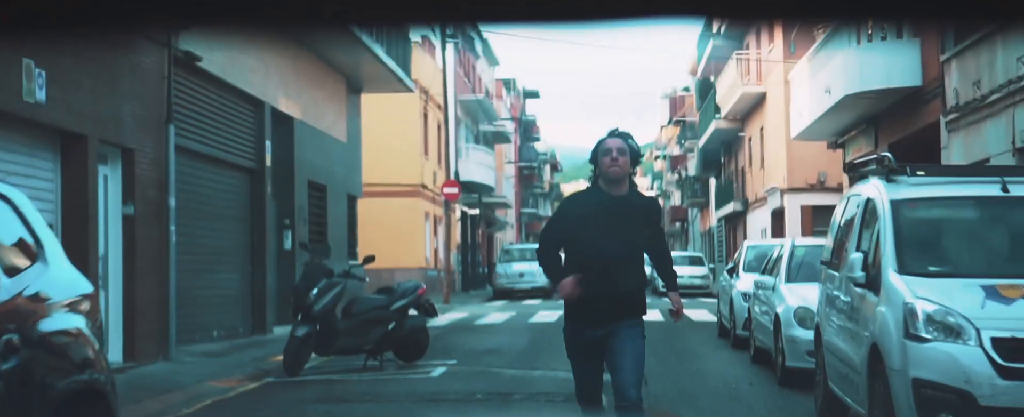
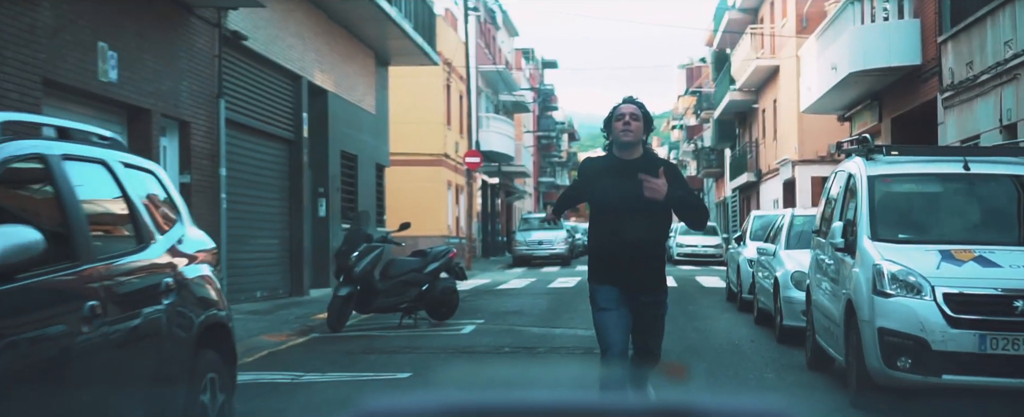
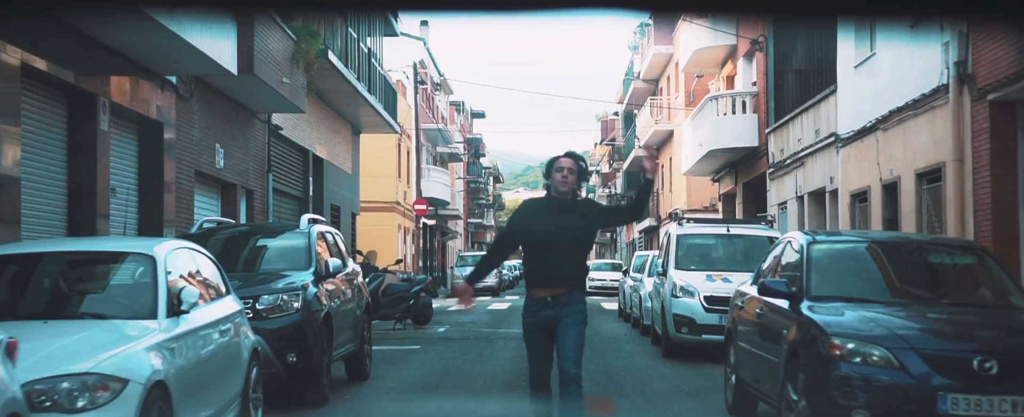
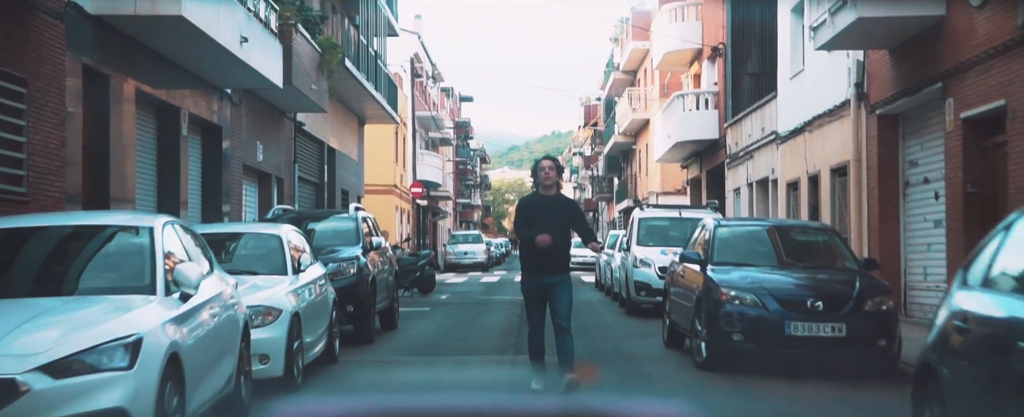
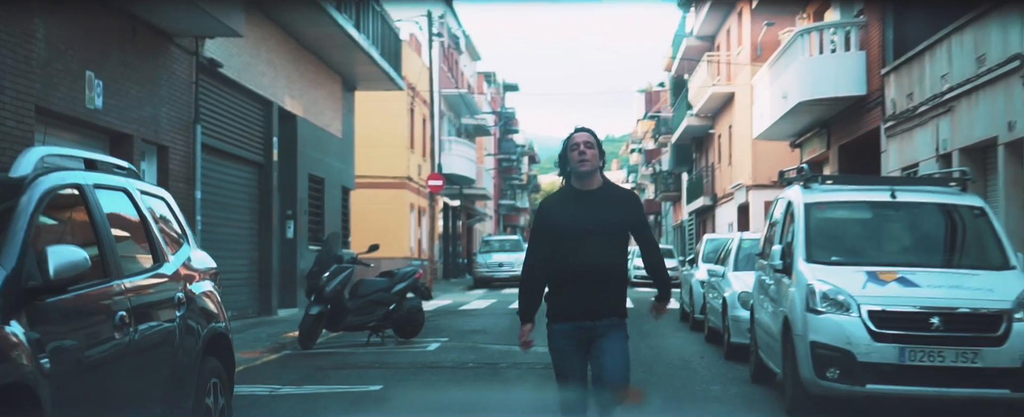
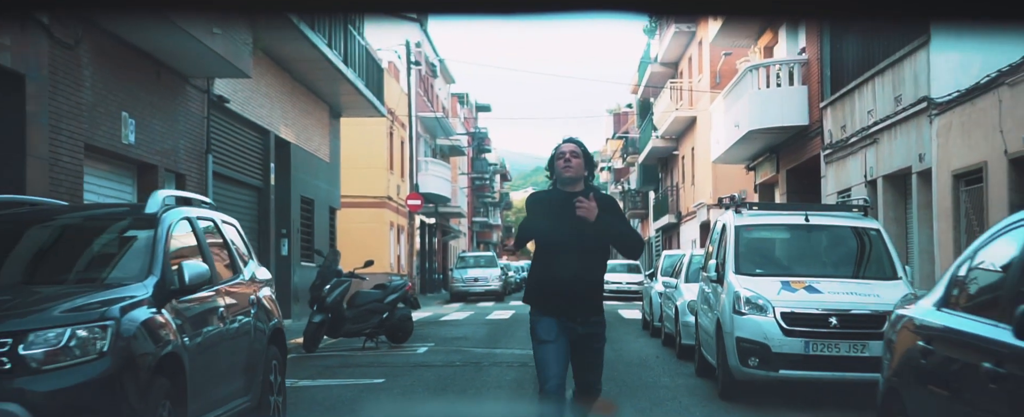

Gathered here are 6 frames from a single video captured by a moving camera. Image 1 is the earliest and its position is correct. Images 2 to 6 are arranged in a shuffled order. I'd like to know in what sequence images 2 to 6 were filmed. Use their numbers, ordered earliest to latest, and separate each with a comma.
2, 5, 6, 3, 4
